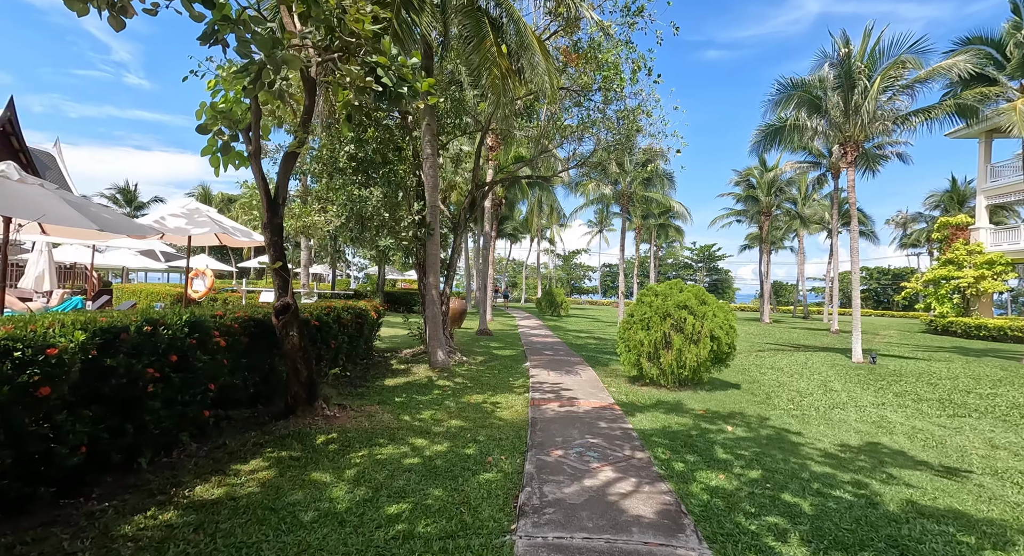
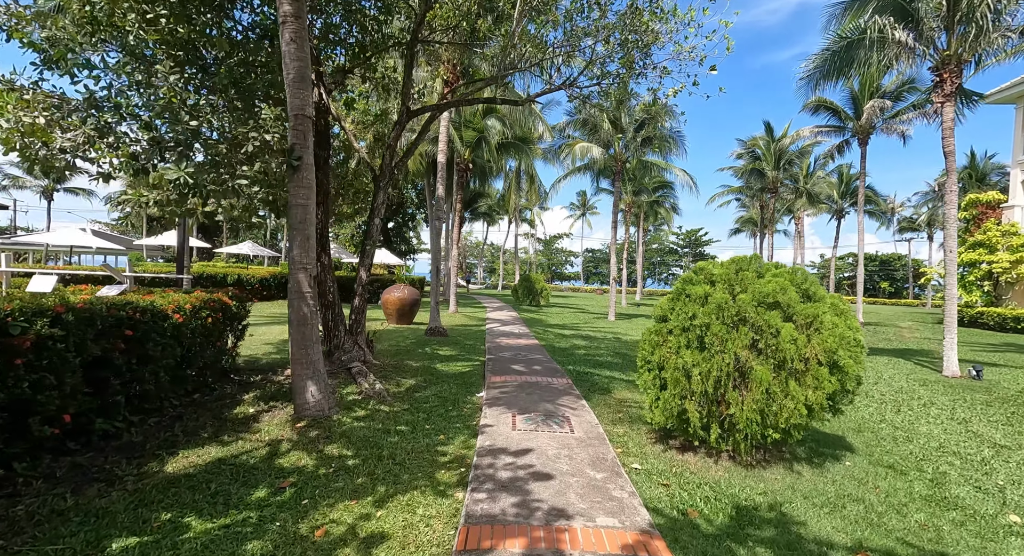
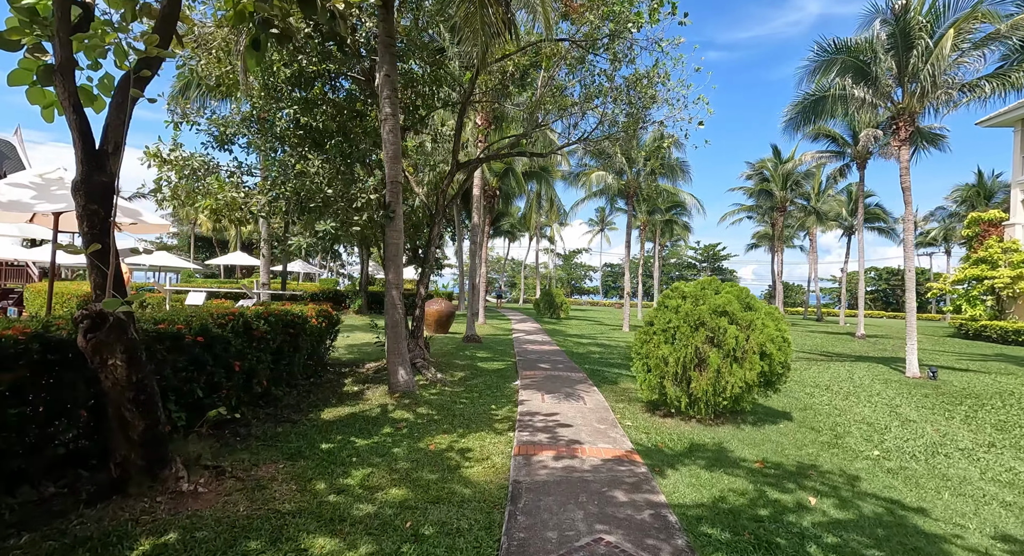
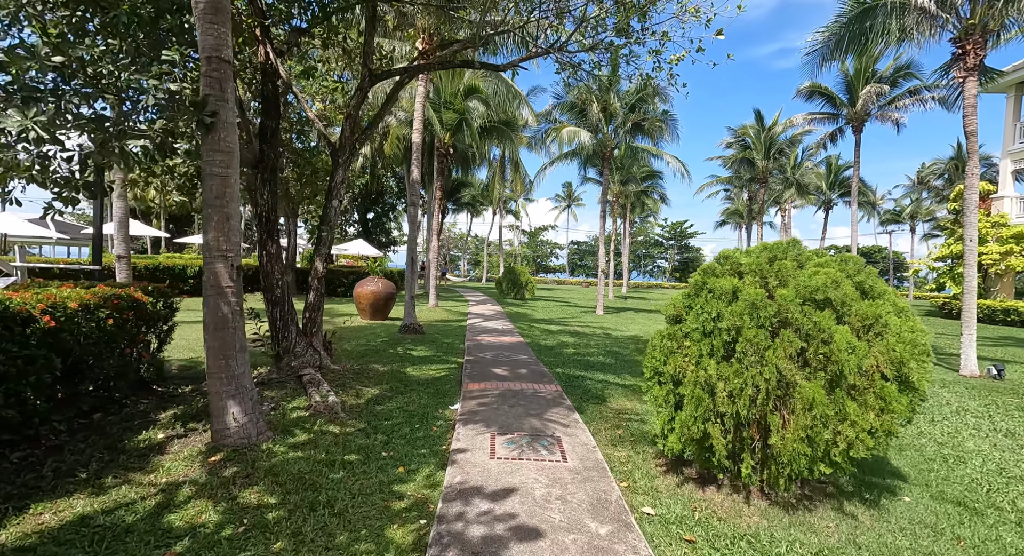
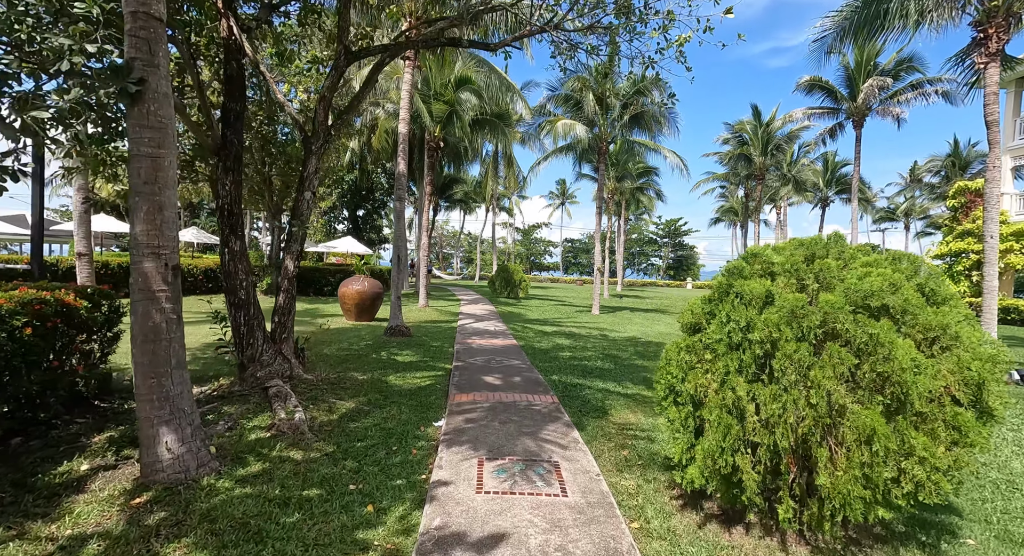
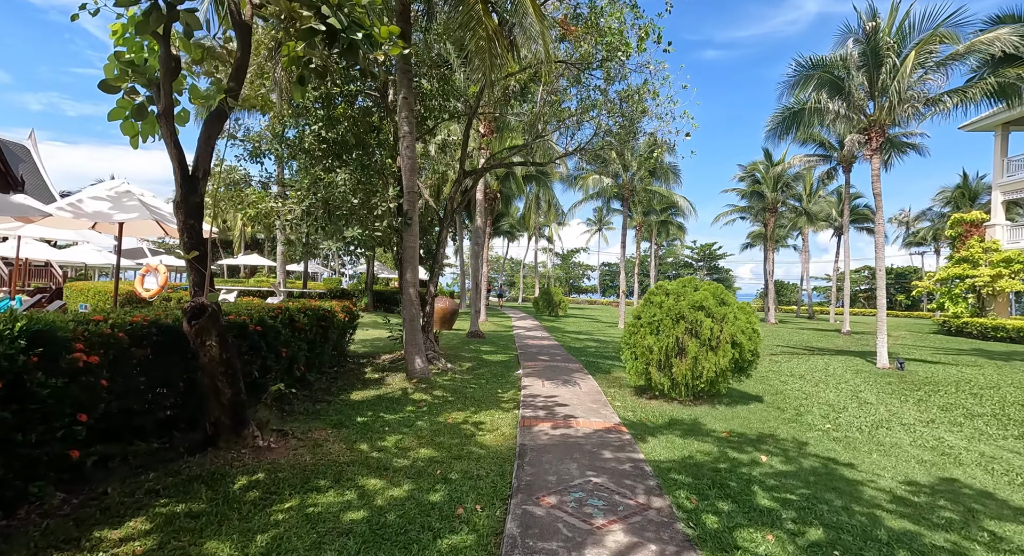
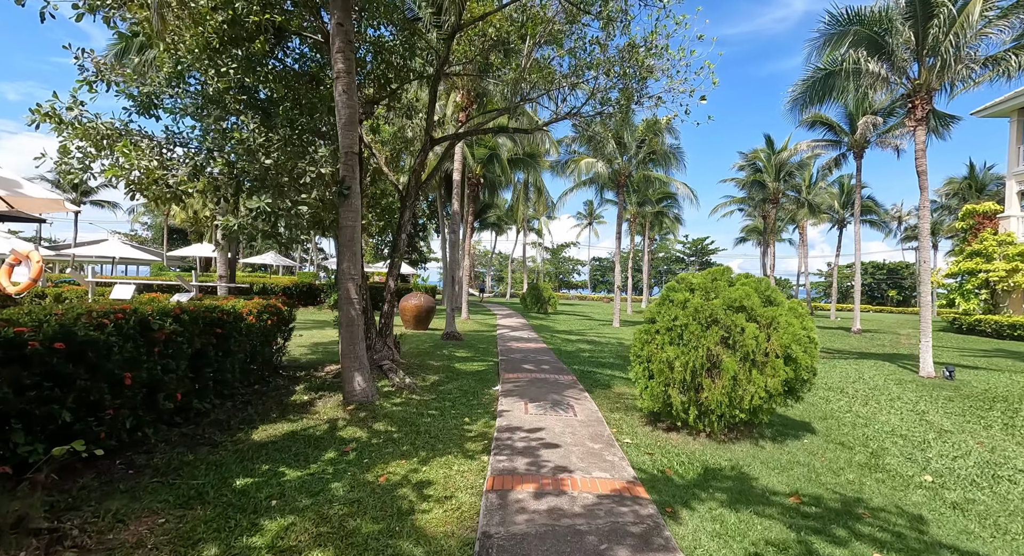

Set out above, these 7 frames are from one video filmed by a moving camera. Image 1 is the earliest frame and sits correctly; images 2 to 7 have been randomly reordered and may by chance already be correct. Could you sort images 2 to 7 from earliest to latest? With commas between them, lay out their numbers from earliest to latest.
6, 3, 7, 2, 4, 5
